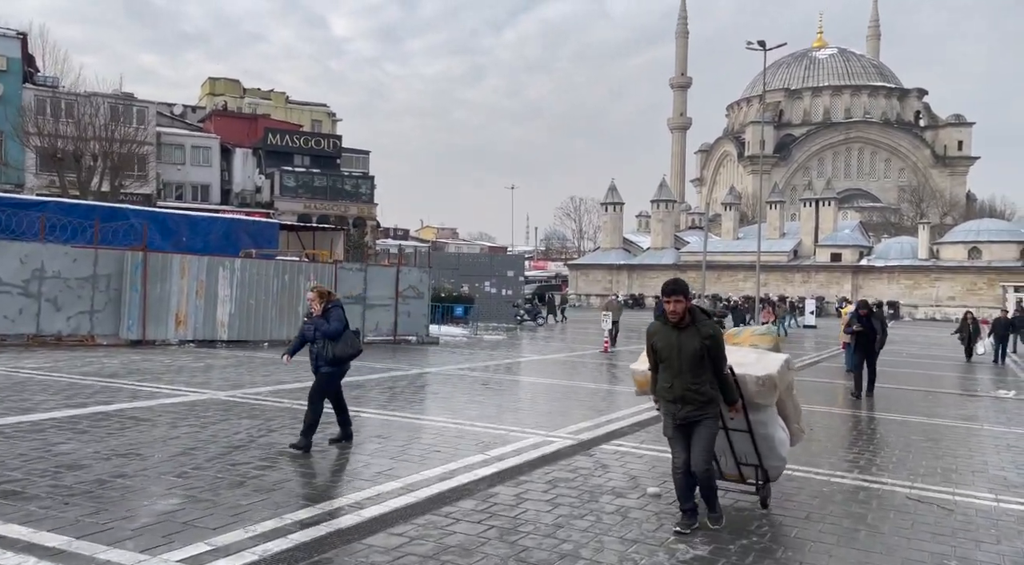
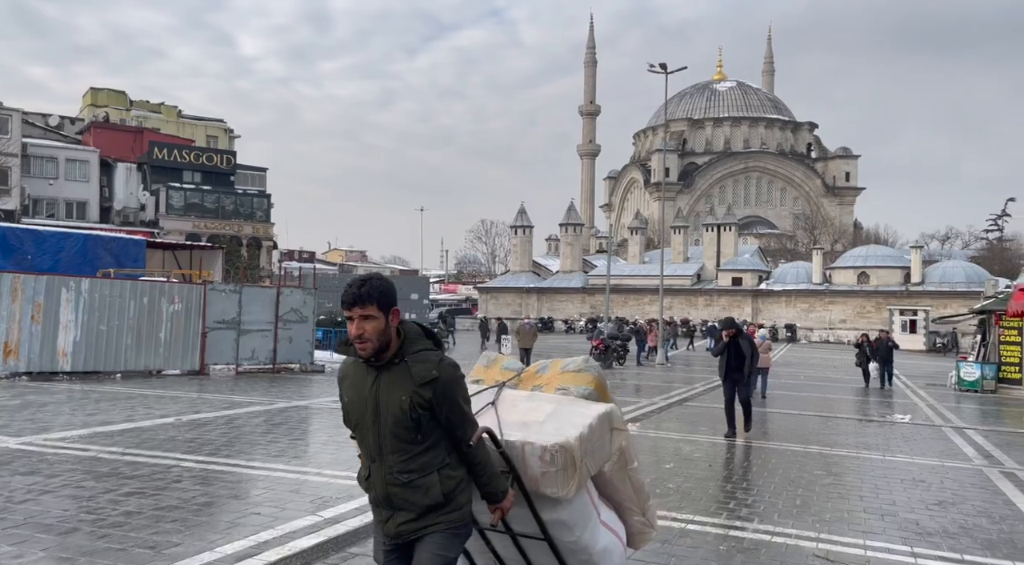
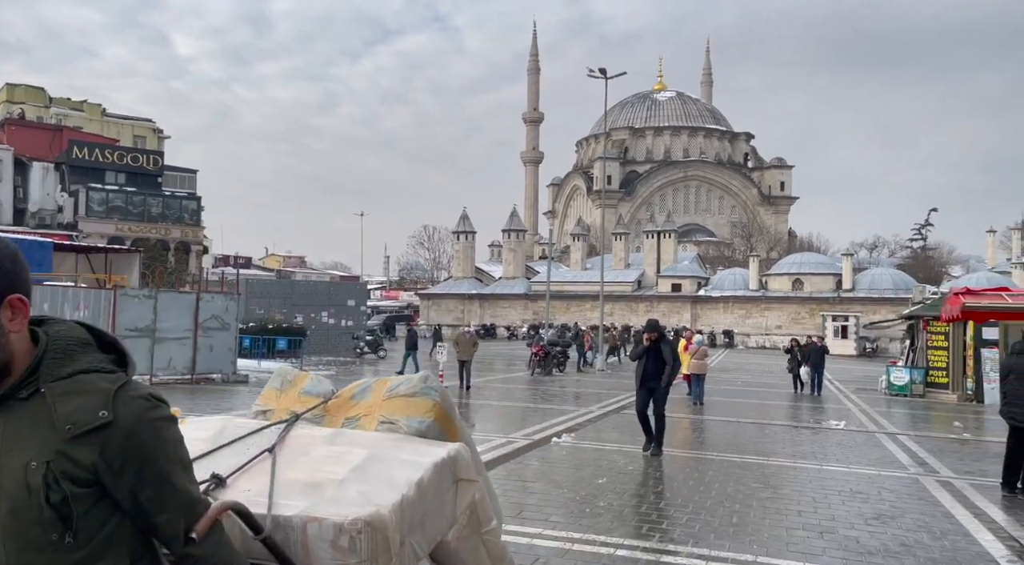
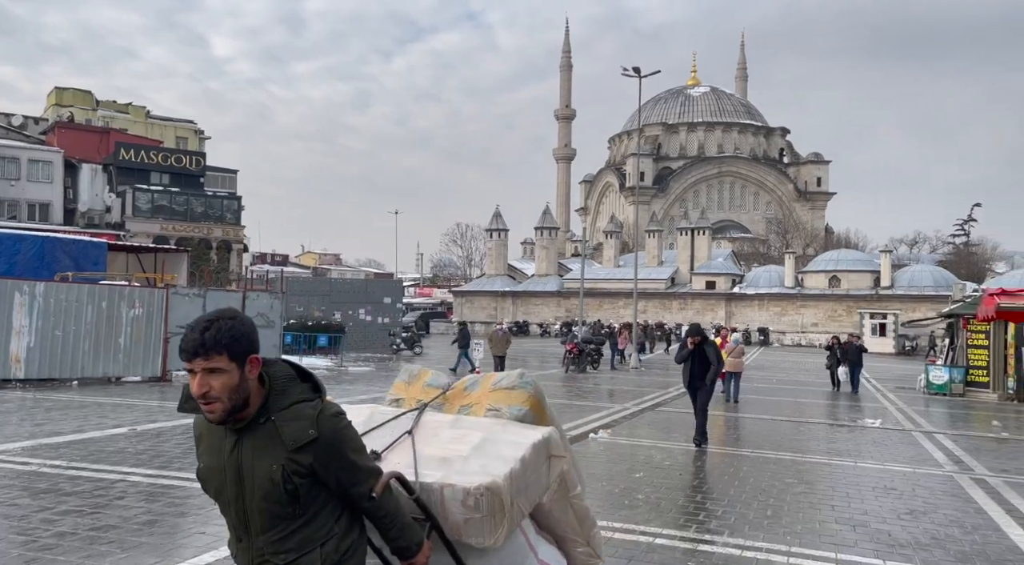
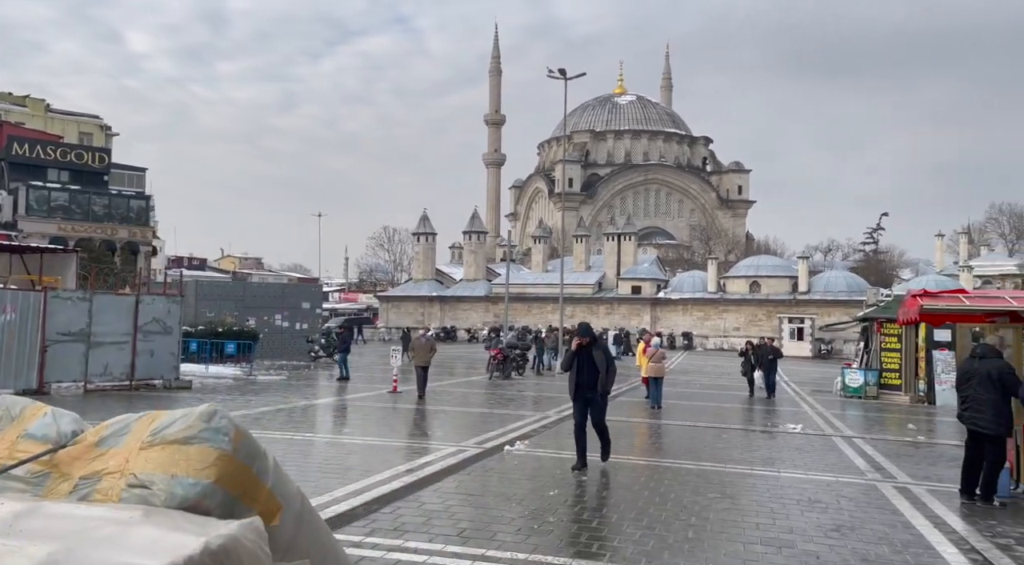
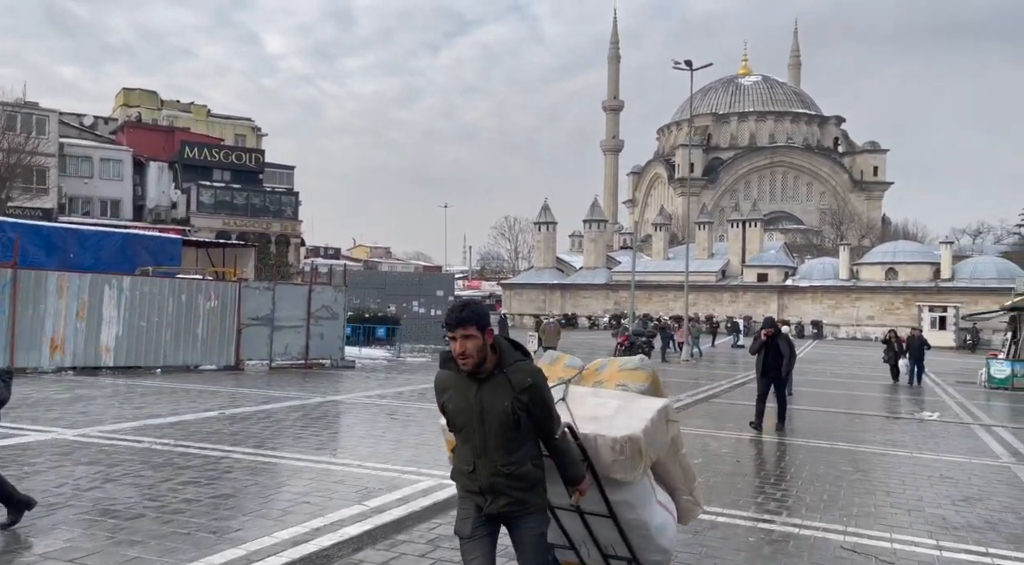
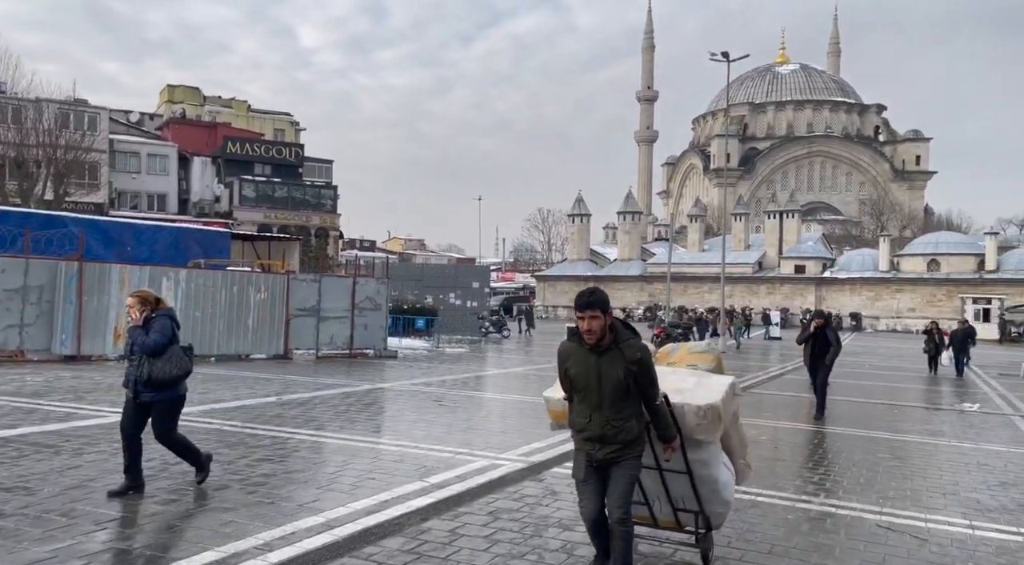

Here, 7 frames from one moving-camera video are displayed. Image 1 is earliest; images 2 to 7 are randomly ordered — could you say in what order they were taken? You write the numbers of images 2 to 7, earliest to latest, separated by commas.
7, 6, 2, 4, 3, 5
